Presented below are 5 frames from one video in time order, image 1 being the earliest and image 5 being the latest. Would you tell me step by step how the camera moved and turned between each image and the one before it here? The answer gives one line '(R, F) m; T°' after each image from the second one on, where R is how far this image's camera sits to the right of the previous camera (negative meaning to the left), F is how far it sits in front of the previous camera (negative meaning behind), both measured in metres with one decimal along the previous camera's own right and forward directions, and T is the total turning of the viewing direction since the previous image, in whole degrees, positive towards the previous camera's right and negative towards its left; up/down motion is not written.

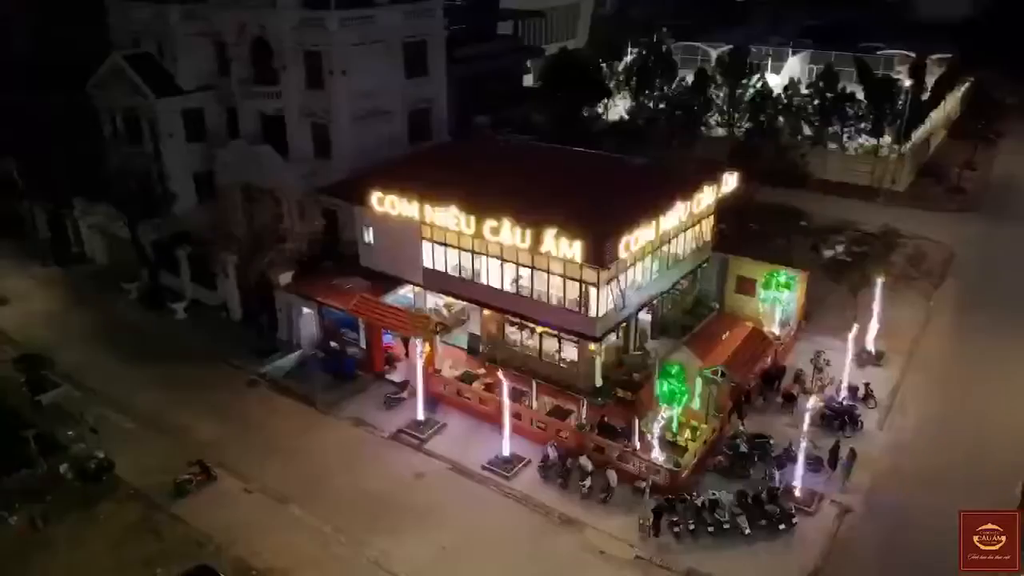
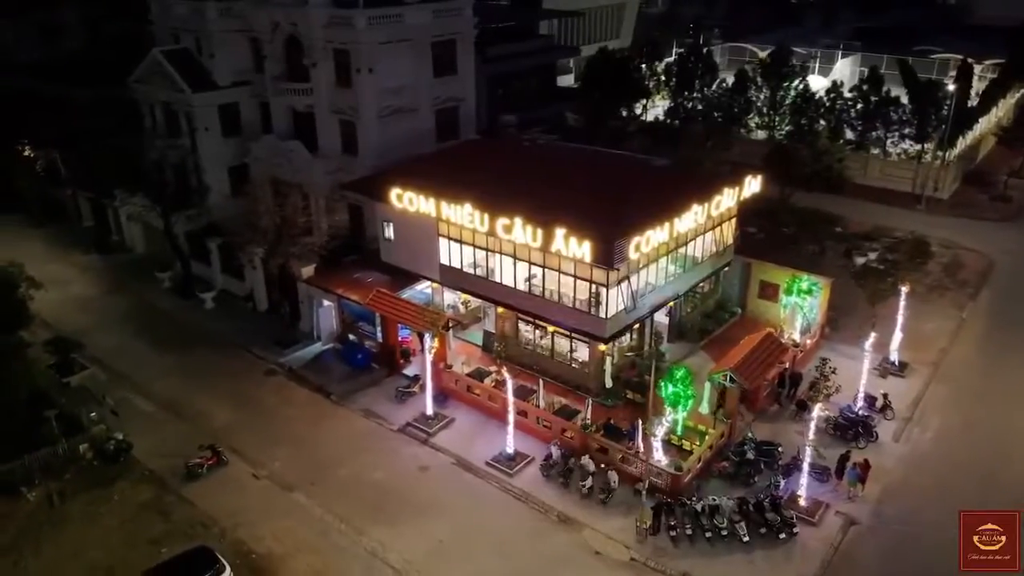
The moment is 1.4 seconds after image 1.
(+1.5, -0.1) m; -4°
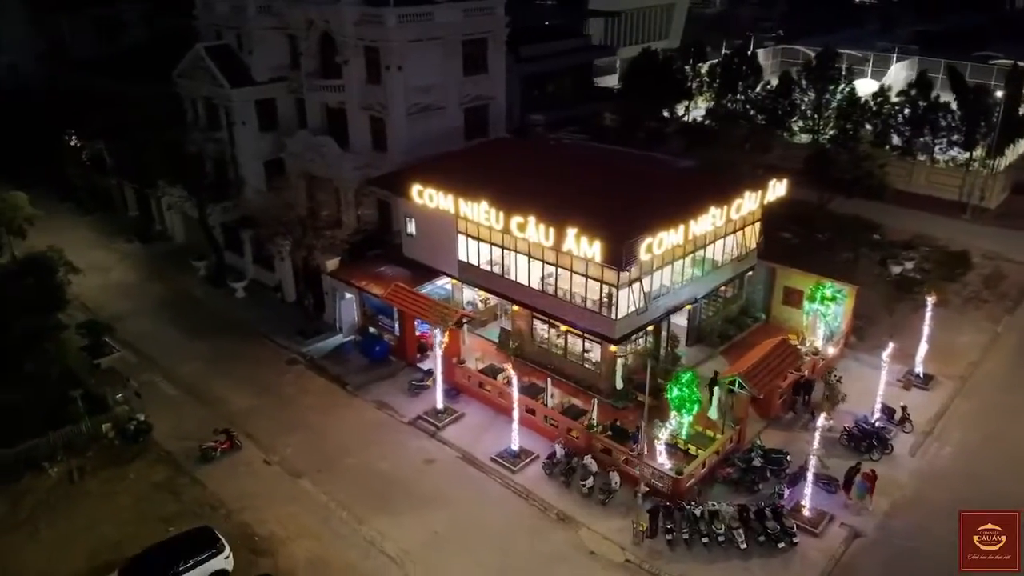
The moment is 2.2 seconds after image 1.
(+1.6, -0.1) m; -4°
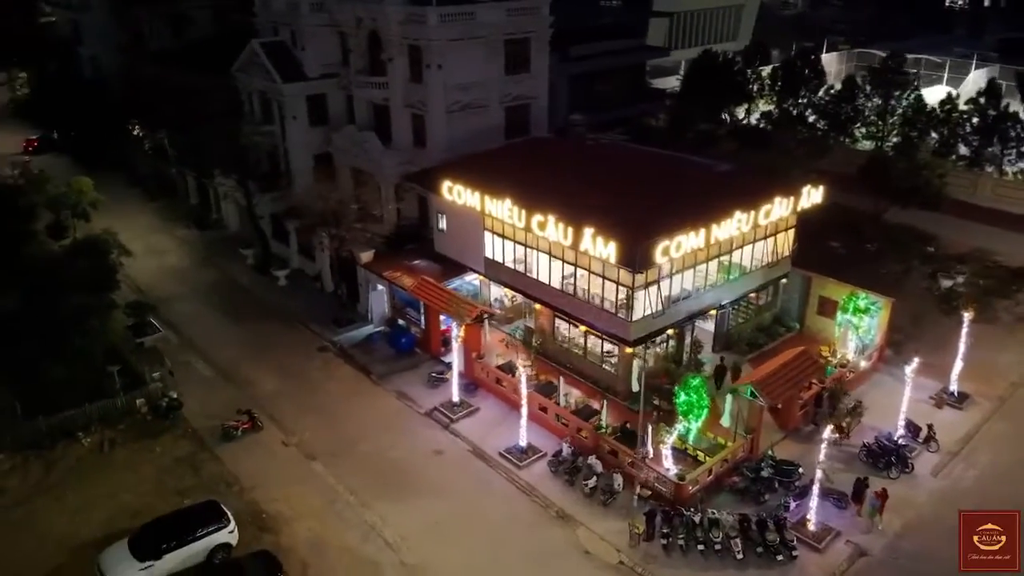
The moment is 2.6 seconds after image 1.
(+2.1, -0.2) m; -5°
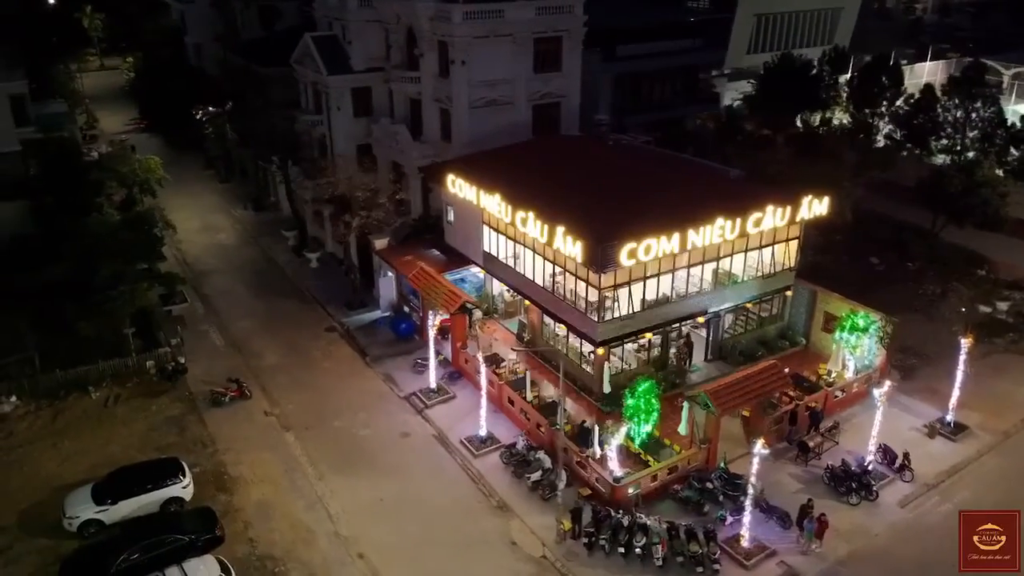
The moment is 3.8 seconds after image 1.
(+5.3, -0.2) m; -8°
